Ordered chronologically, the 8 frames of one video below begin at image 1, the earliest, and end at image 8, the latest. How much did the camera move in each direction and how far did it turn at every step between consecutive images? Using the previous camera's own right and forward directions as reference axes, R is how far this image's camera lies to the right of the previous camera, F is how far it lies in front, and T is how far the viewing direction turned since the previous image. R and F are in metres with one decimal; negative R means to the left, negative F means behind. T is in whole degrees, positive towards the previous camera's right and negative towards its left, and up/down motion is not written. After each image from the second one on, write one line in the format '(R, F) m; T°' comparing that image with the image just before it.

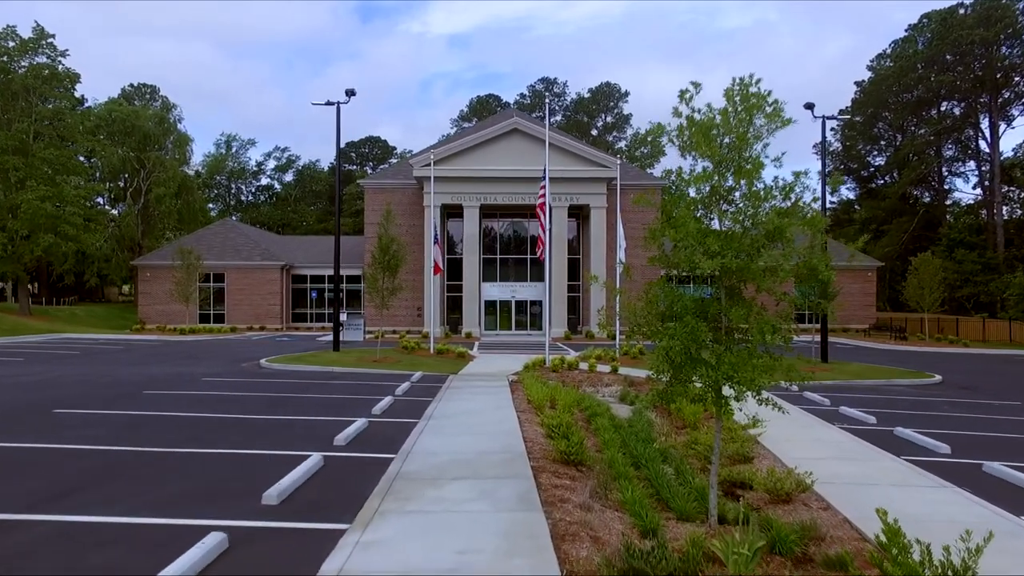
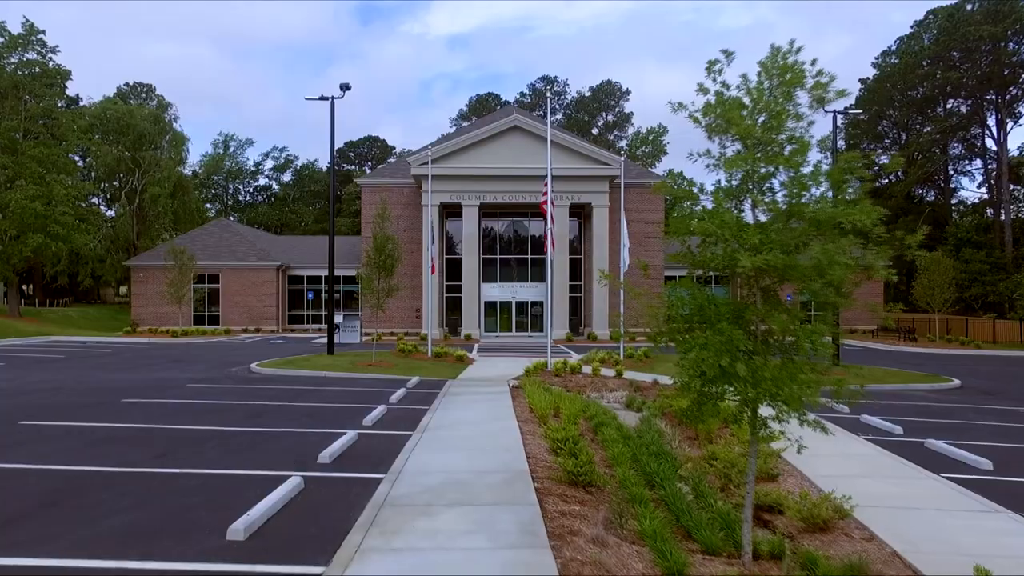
(0.0, +0.8) m; 0°
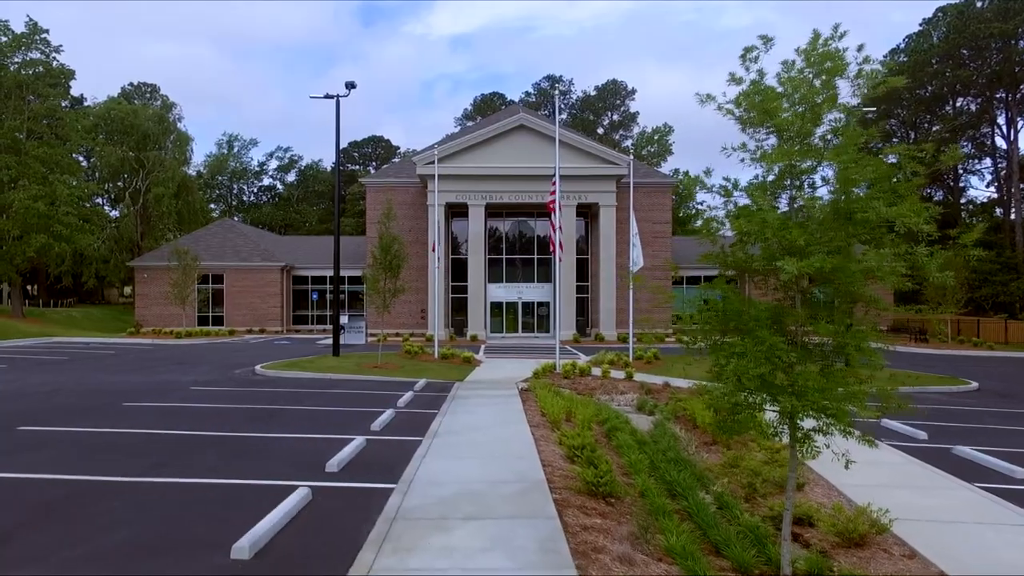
(-0.1, +0.3) m; 0°
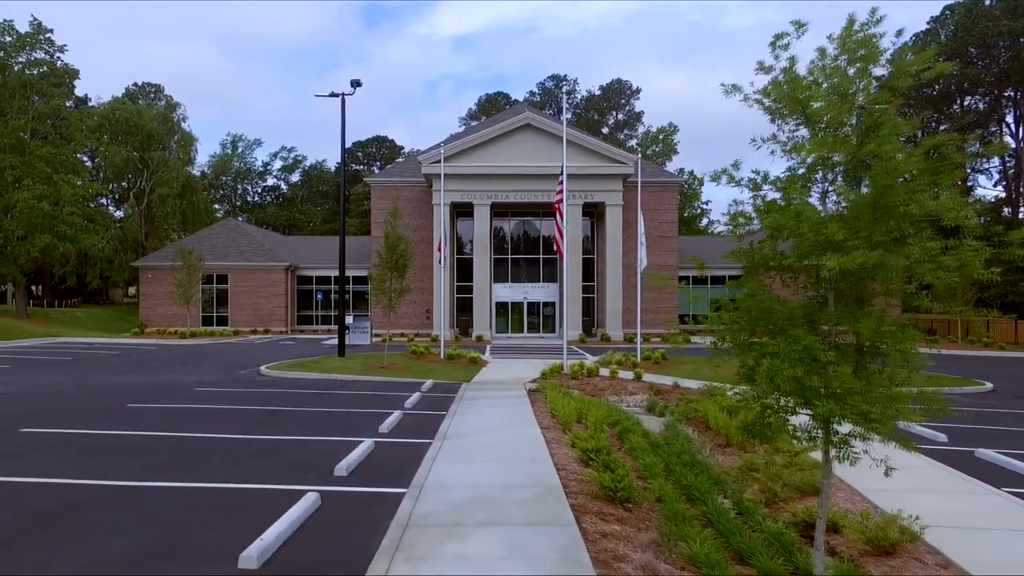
(-0.1, +0.2) m; 0°
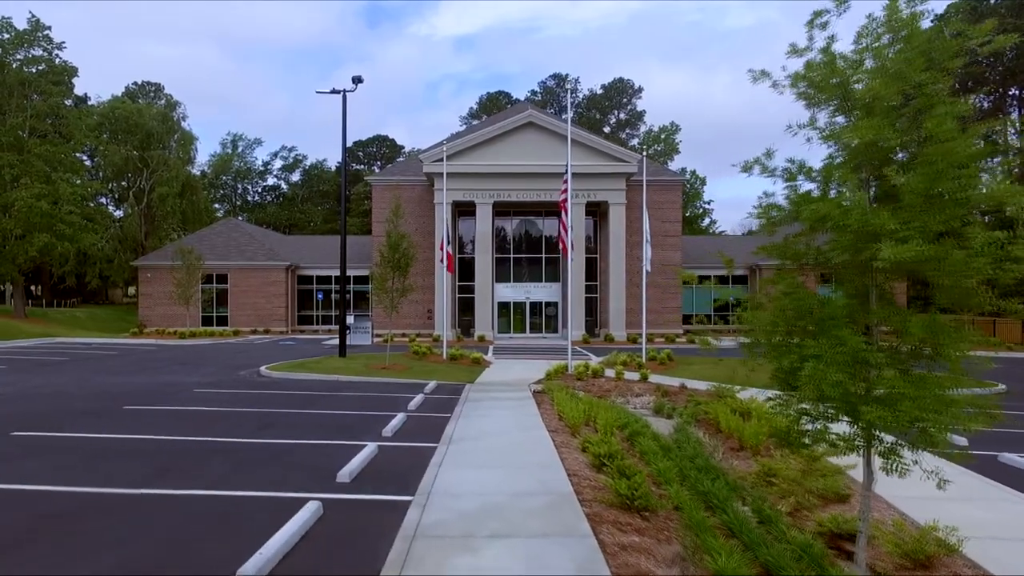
(-0.1, +0.3) m; 0°
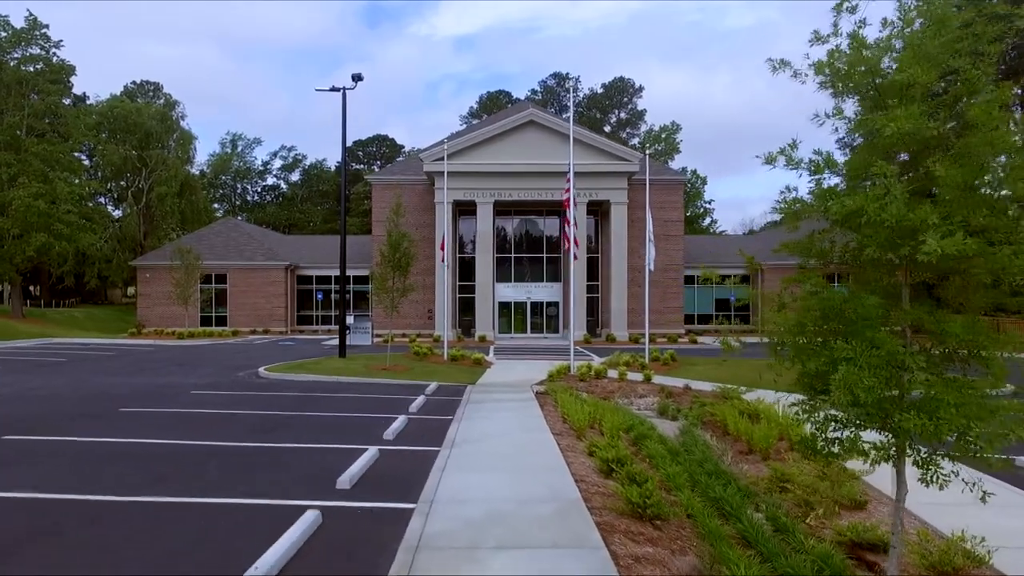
(-0.1, +0.2) m; 0°
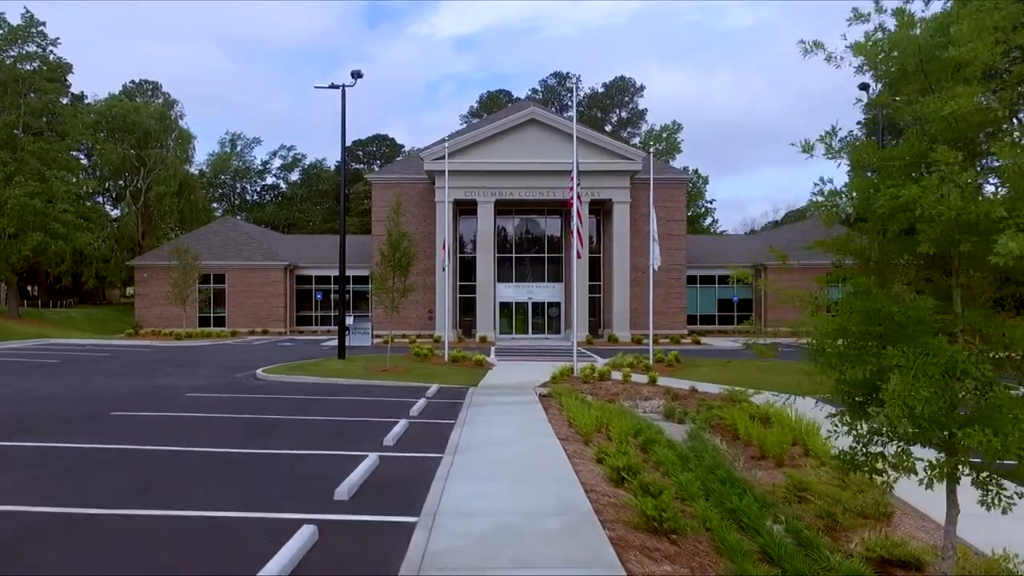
(-0.1, +0.3) m; 0°
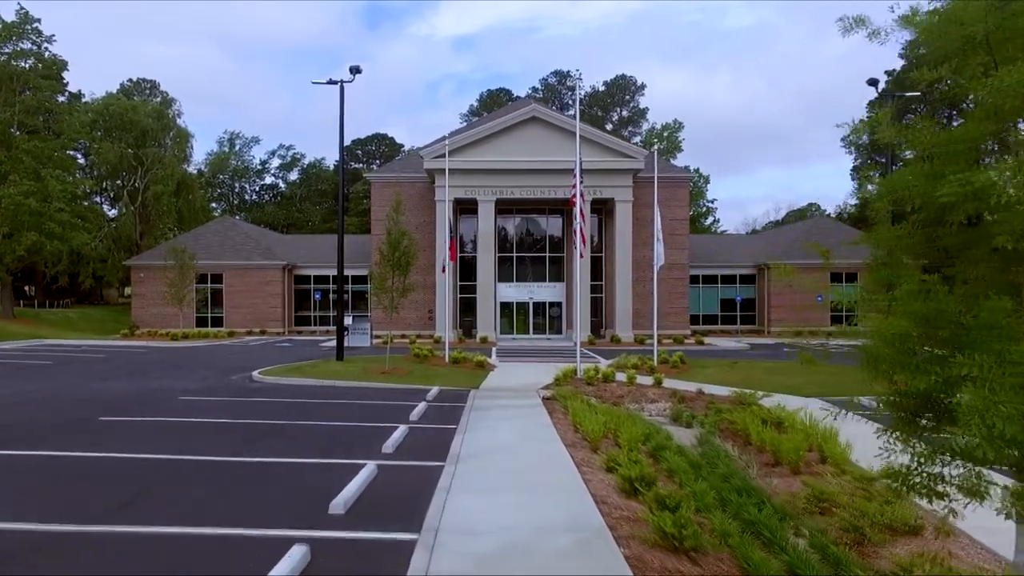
(-0.1, +0.4) m; 0°
